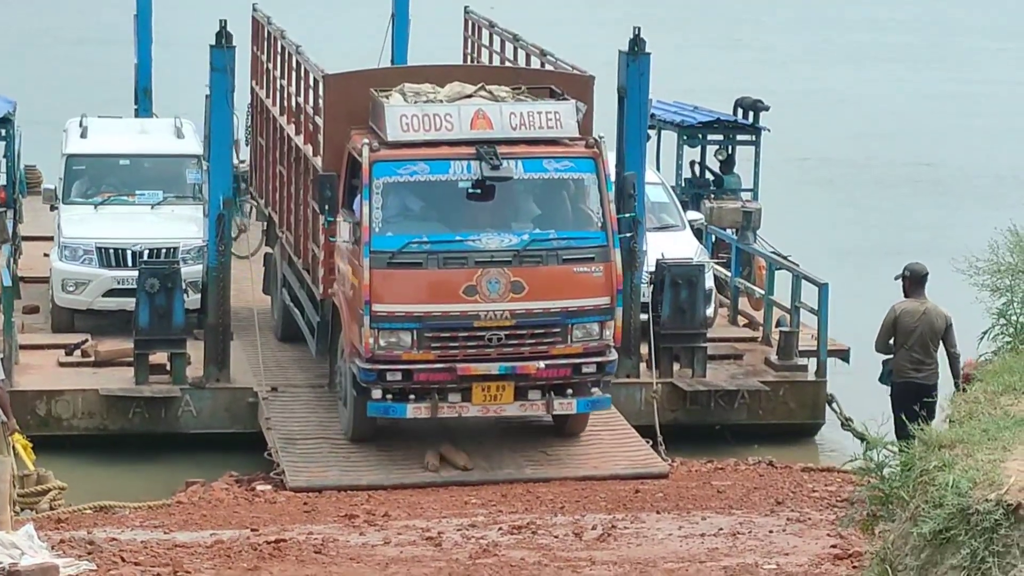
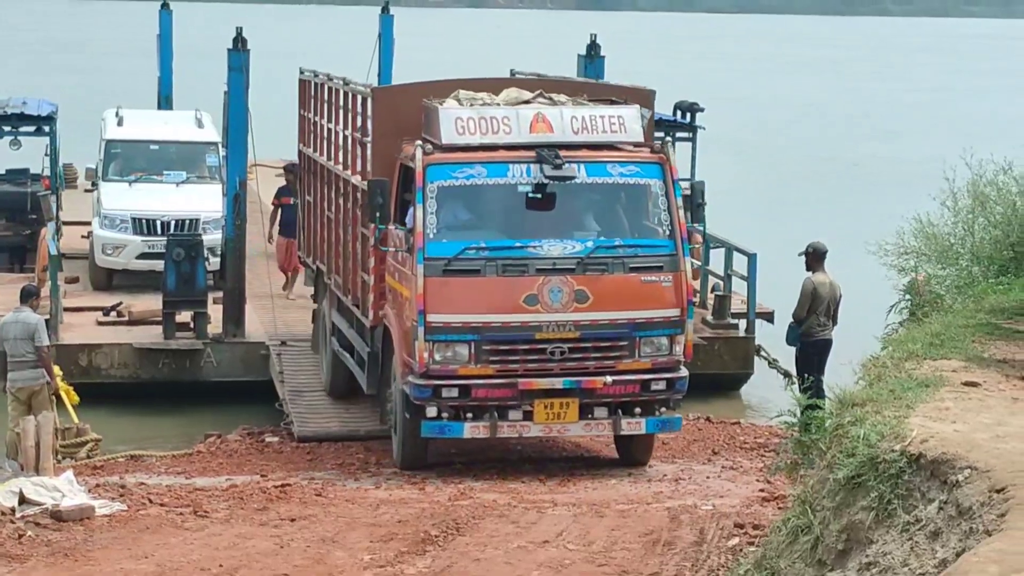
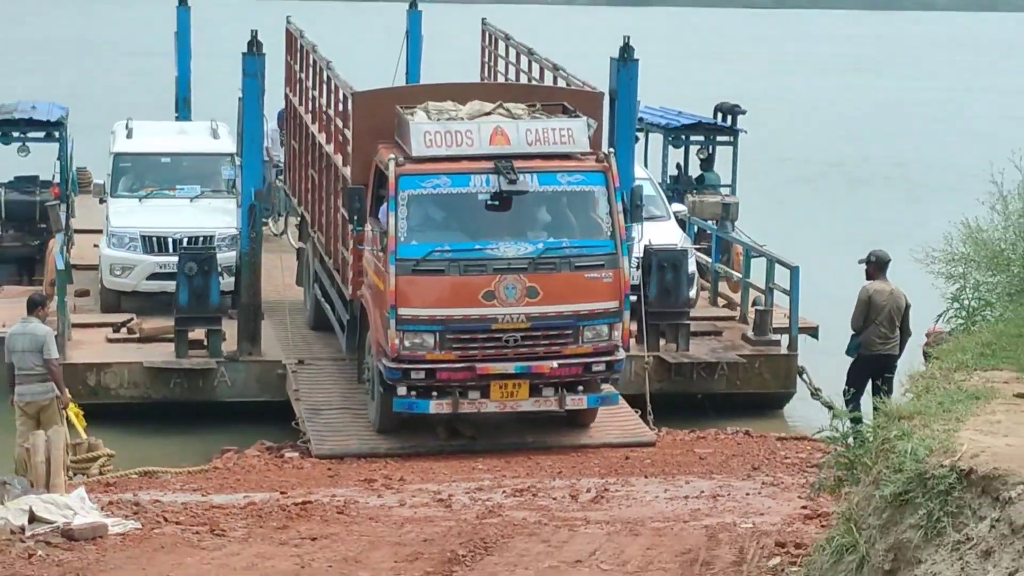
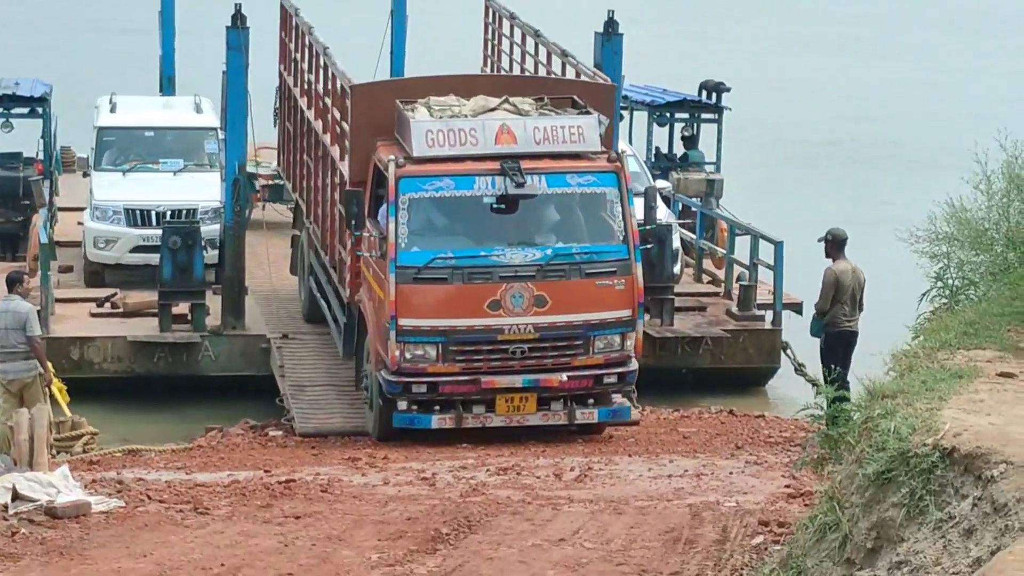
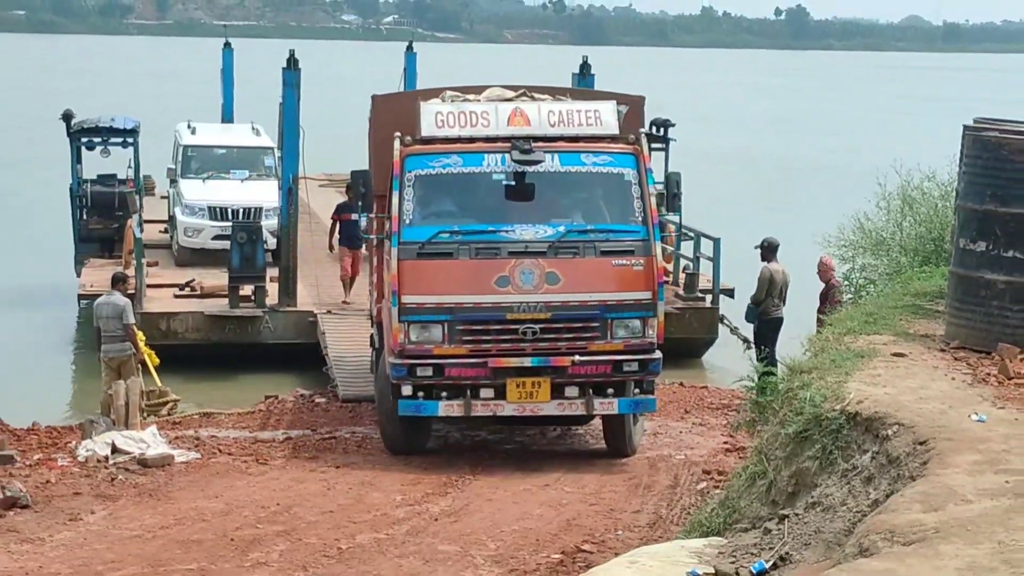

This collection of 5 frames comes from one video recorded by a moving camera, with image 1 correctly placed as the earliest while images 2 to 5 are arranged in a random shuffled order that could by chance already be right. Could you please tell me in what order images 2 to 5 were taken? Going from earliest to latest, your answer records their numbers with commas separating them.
3, 4, 2, 5
